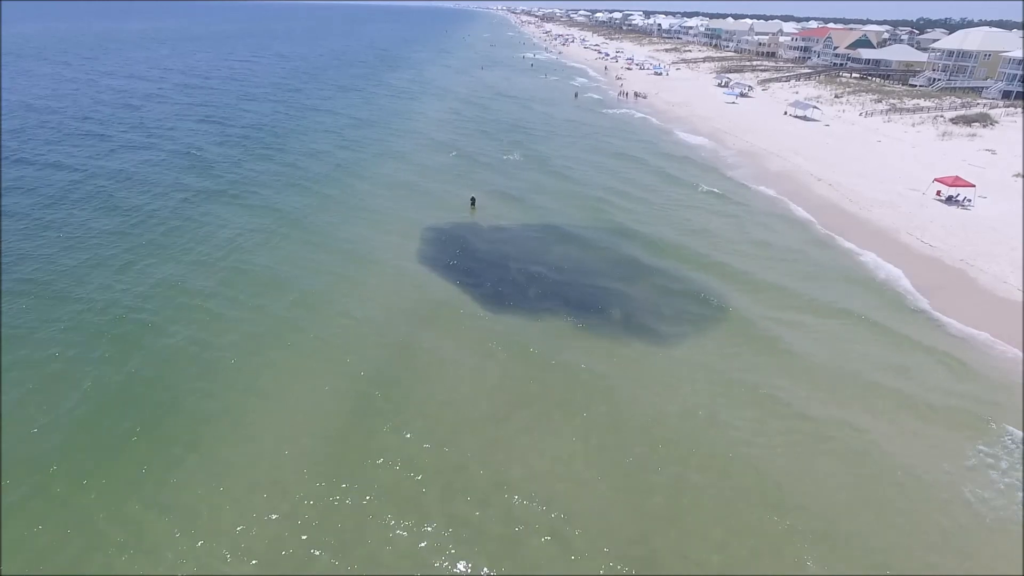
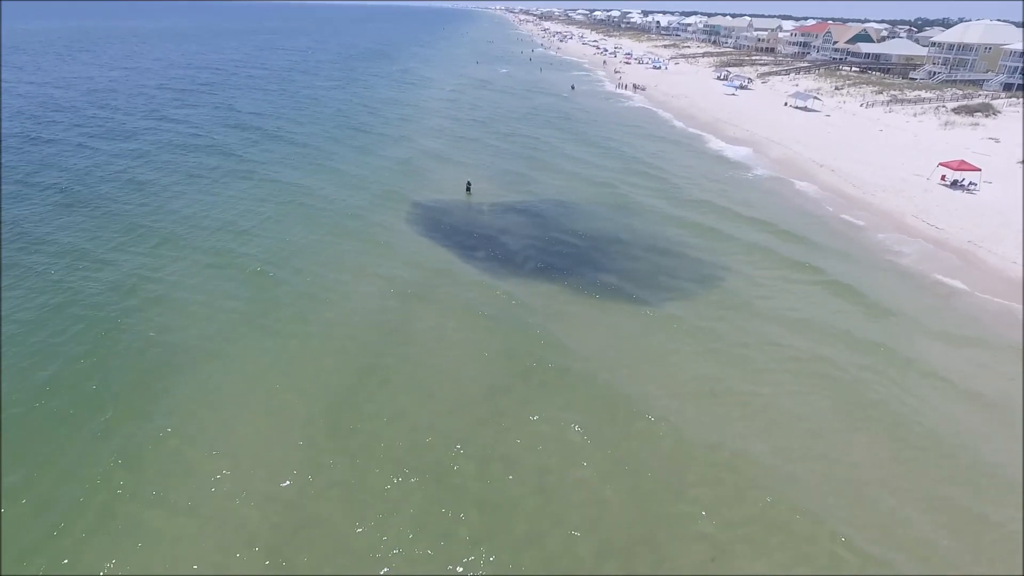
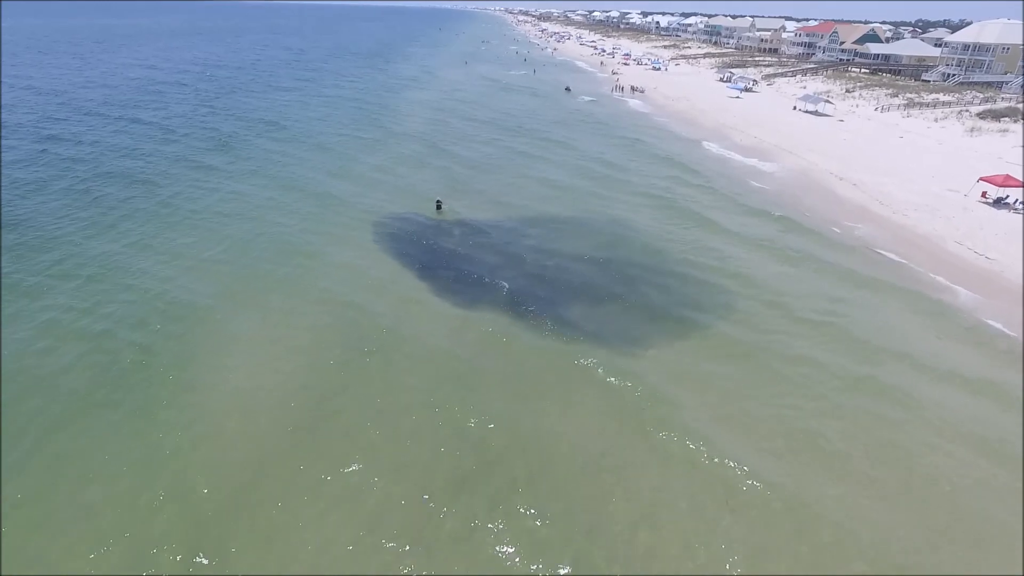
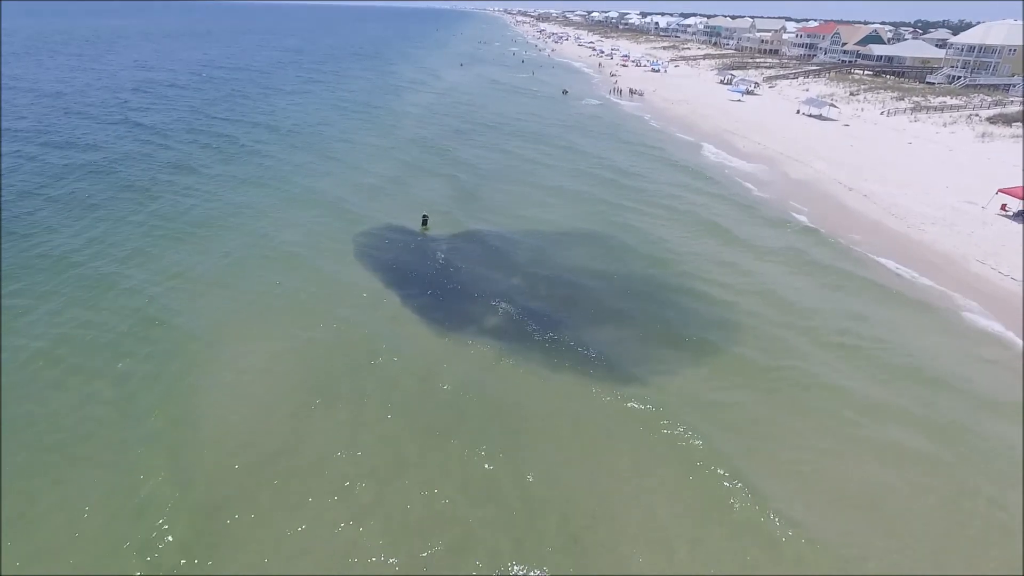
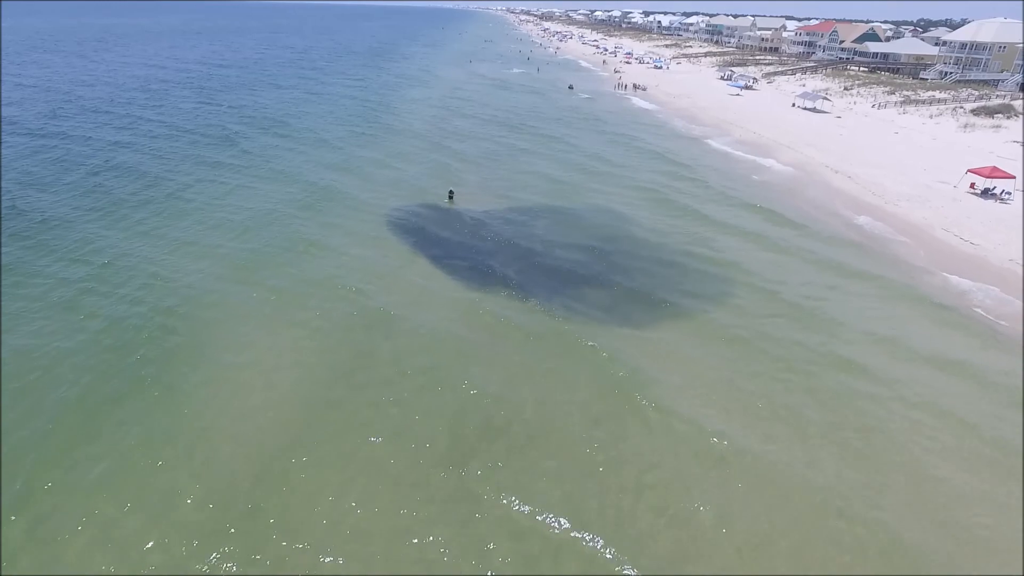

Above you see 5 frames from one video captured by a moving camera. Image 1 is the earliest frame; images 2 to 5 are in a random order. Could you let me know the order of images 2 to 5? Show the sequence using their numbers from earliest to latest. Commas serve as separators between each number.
2, 5, 3, 4
